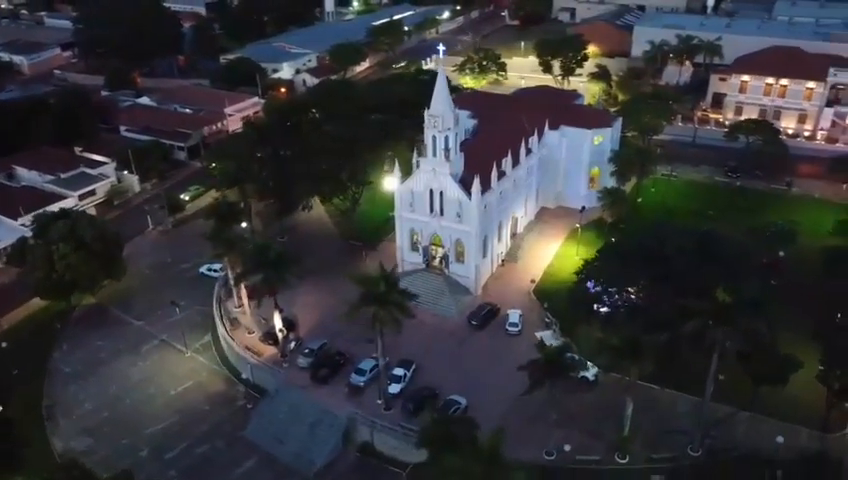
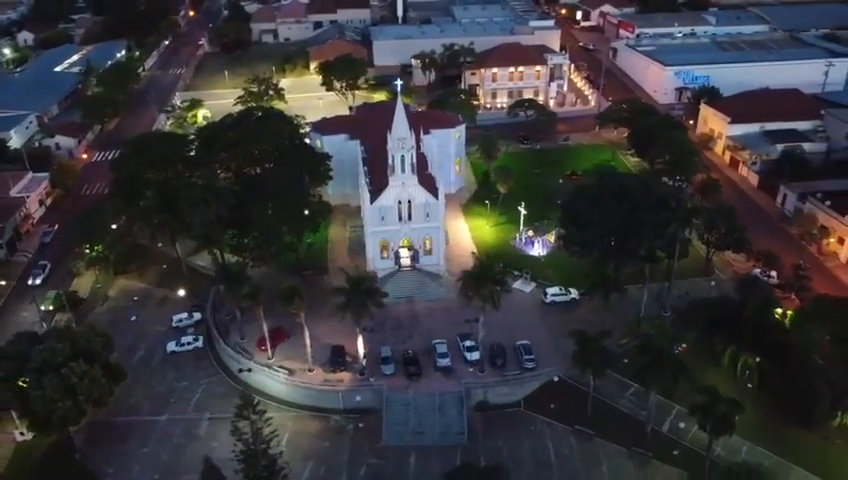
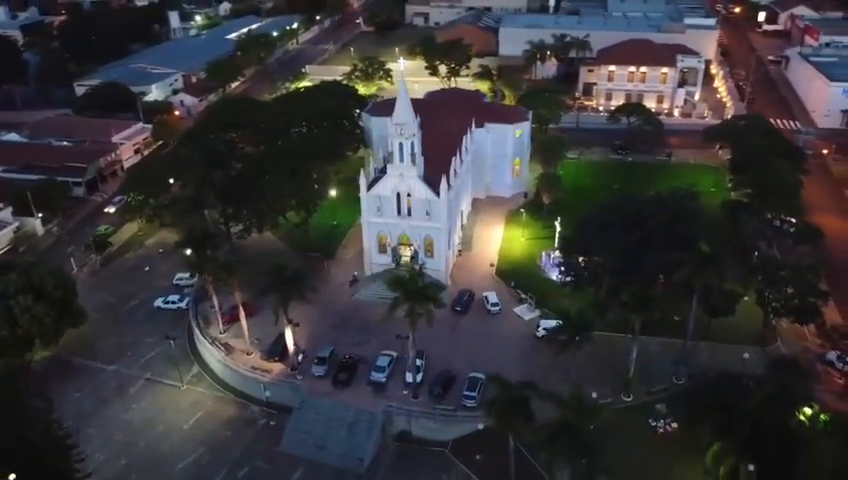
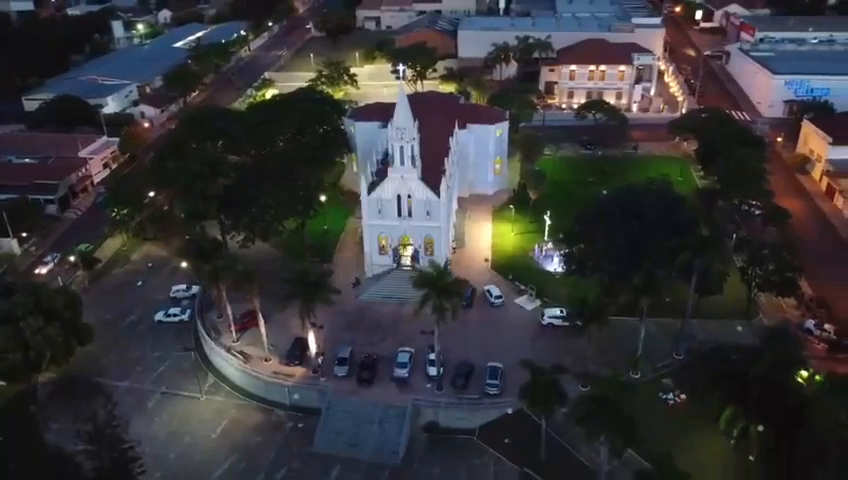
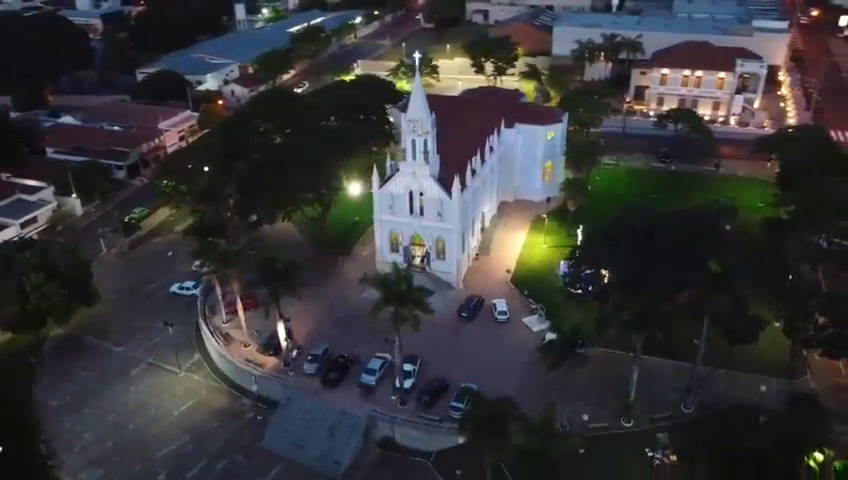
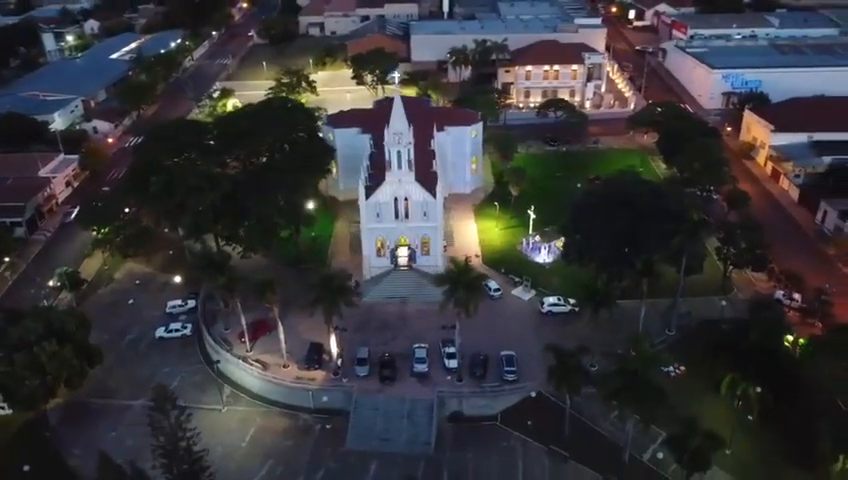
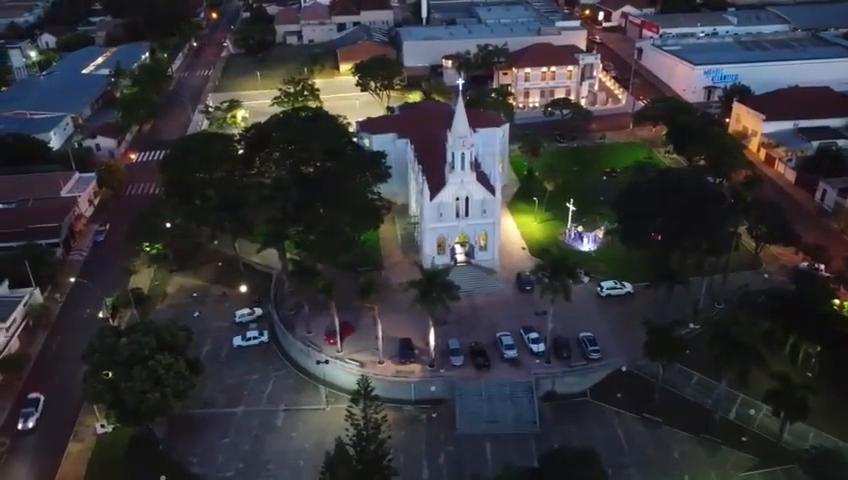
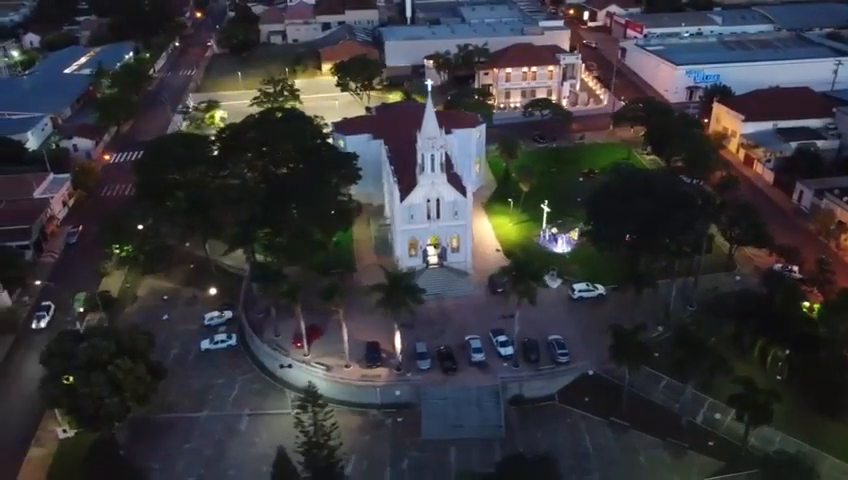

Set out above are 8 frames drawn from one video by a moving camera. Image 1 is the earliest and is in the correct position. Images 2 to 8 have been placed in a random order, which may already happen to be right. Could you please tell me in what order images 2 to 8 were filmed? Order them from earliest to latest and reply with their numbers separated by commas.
5, 3, 4, 6, 2, 8, 7
